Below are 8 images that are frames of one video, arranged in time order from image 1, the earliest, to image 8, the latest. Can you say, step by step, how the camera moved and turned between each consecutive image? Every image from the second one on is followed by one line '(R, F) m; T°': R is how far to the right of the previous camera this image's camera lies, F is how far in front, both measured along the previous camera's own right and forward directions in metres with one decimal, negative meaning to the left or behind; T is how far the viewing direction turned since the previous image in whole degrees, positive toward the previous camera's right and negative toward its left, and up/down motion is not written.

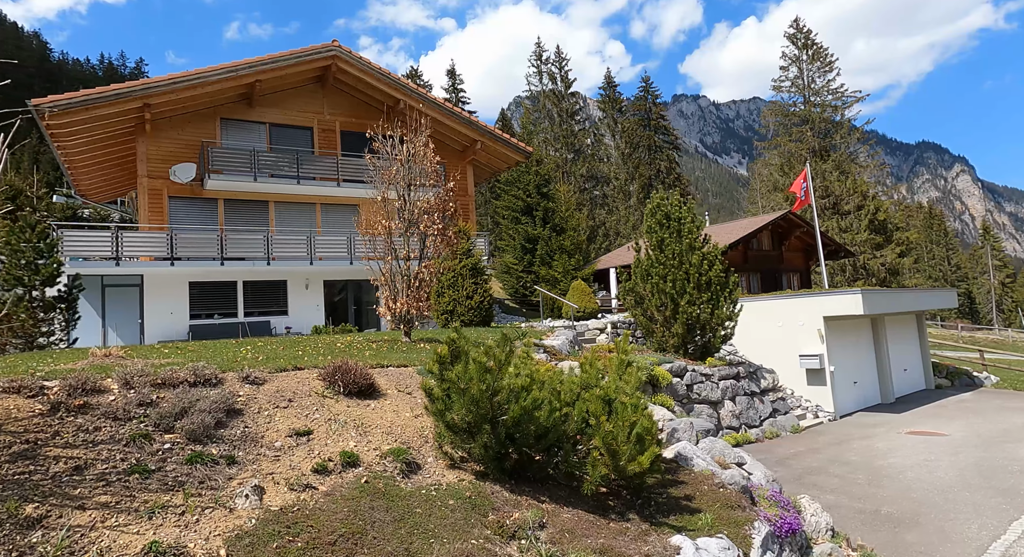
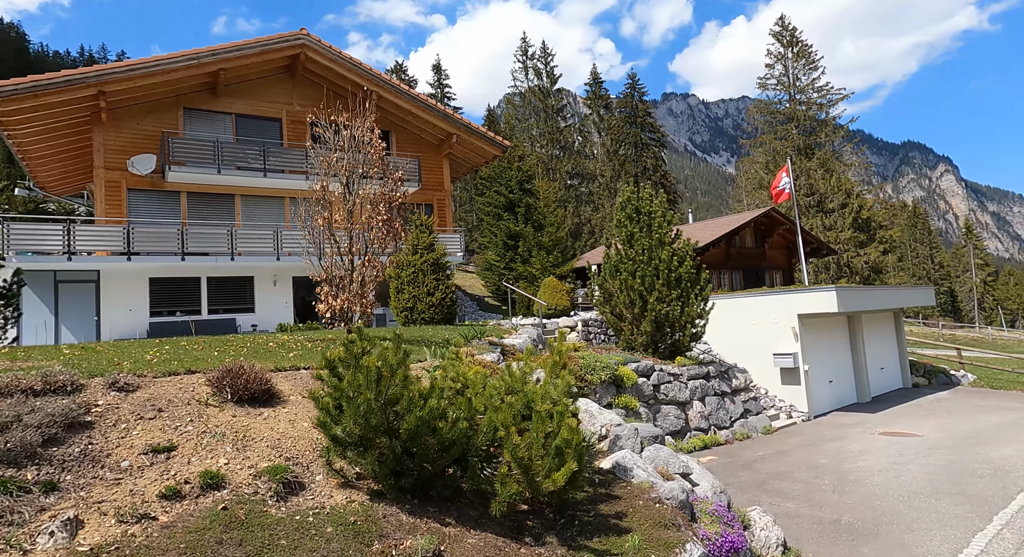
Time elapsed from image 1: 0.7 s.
(+0.5, +0.5) m; +1°
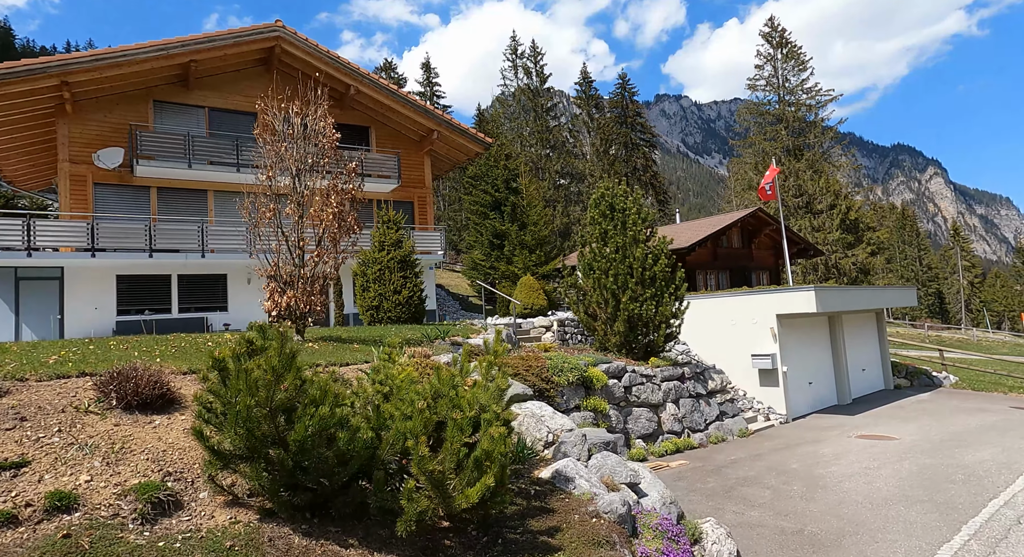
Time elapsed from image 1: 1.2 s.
(+0.5, +0.3) m; +1°
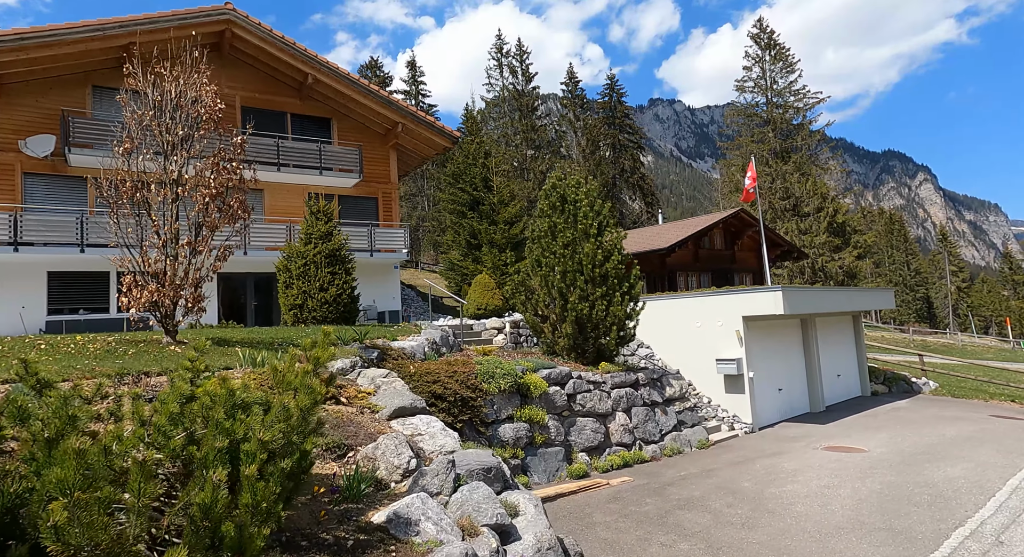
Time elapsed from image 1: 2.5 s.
(+1.0, +1.0) m; +1°
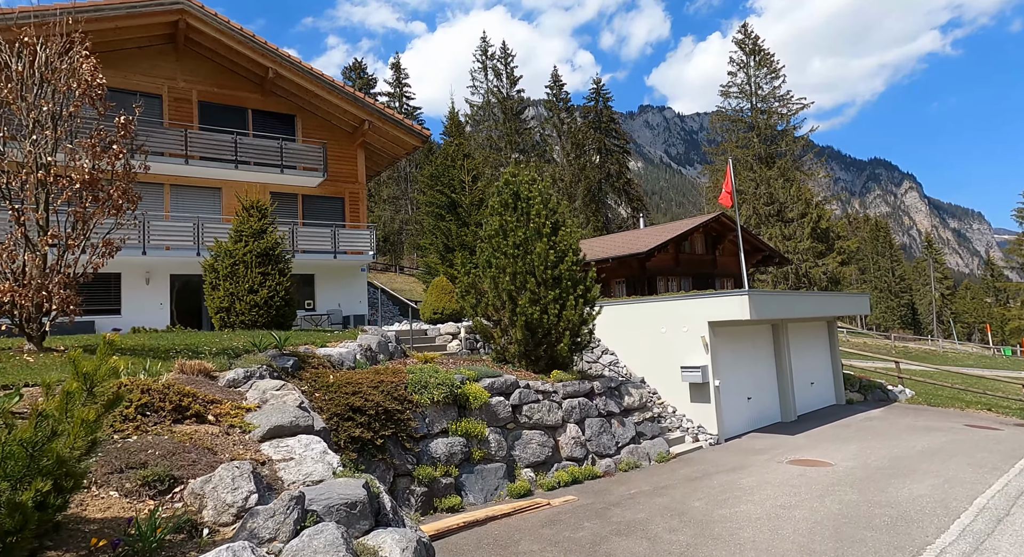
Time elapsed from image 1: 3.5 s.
(+0.8, +0.7) m; +1°
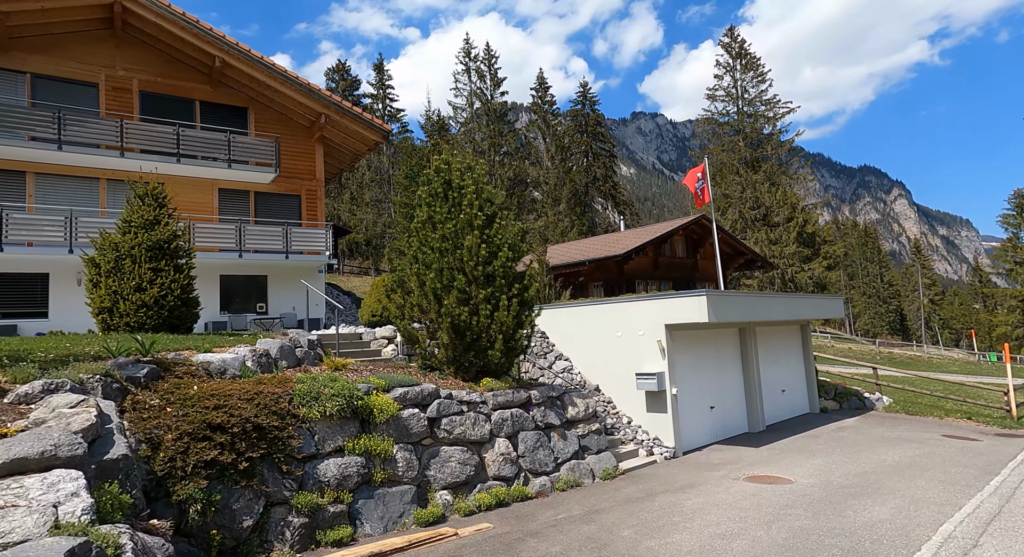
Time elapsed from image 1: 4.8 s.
(+1.1, +1.0) m; +1°
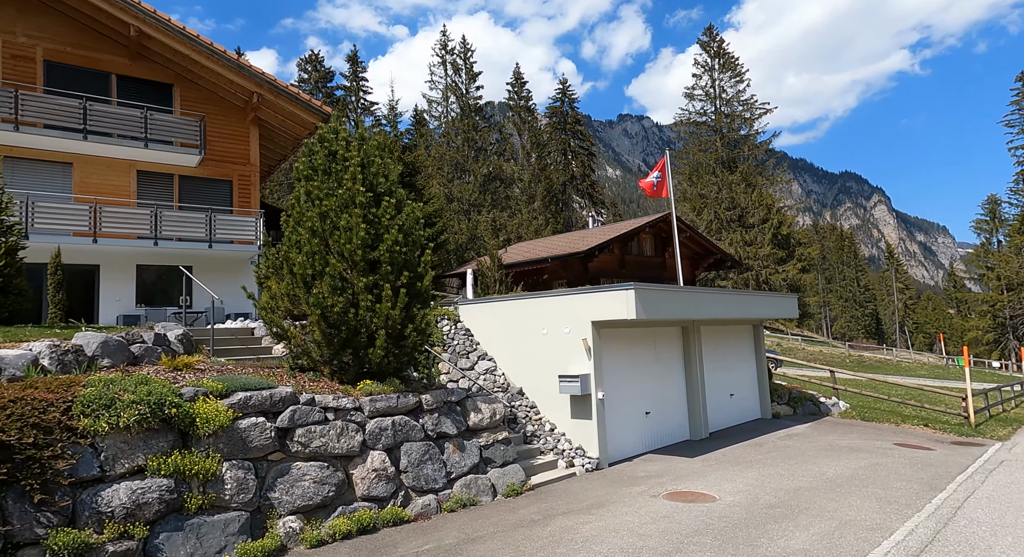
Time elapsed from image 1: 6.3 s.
(+1.4, +1.3) m; +2°
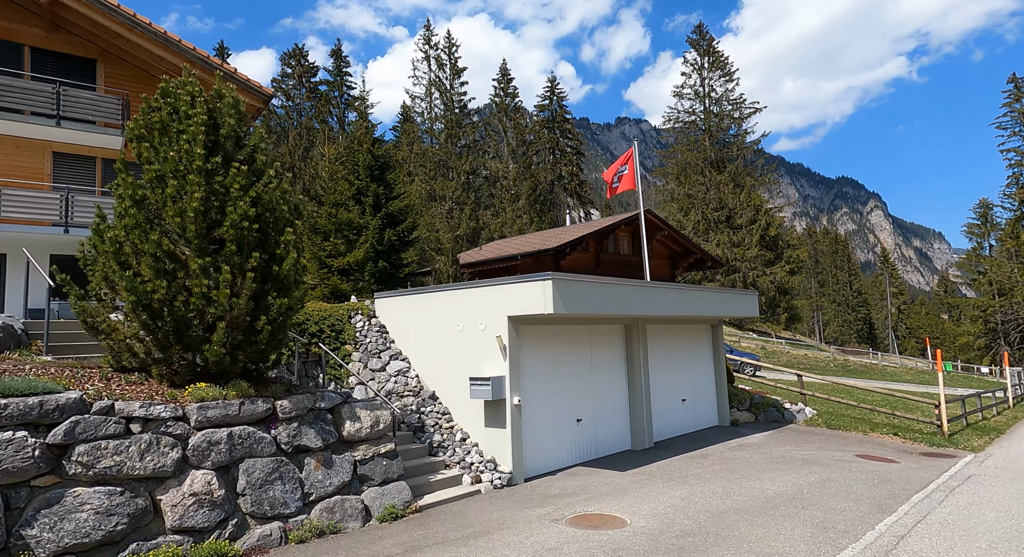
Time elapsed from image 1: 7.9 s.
(+1.5, +1.4) m; +1°
